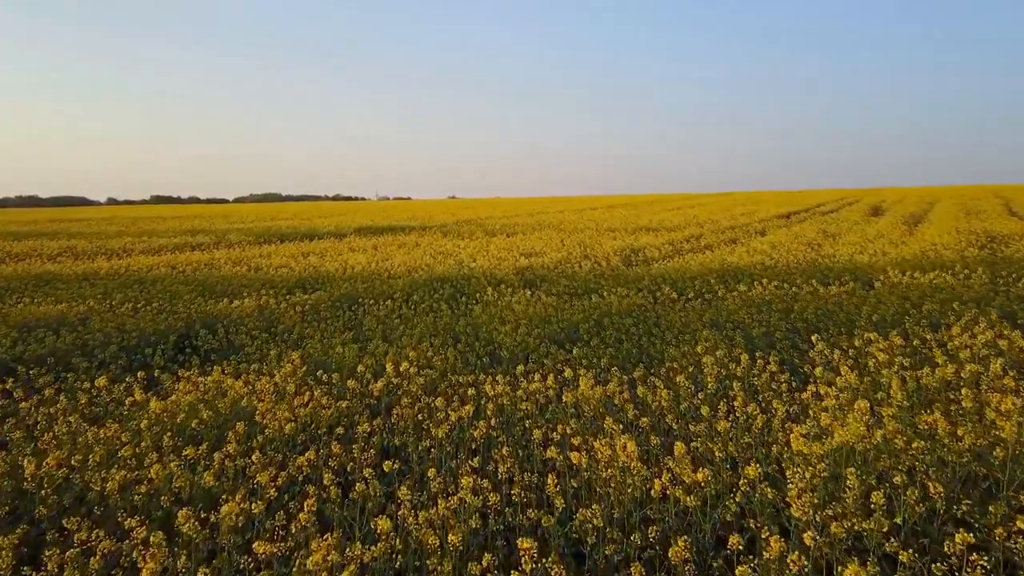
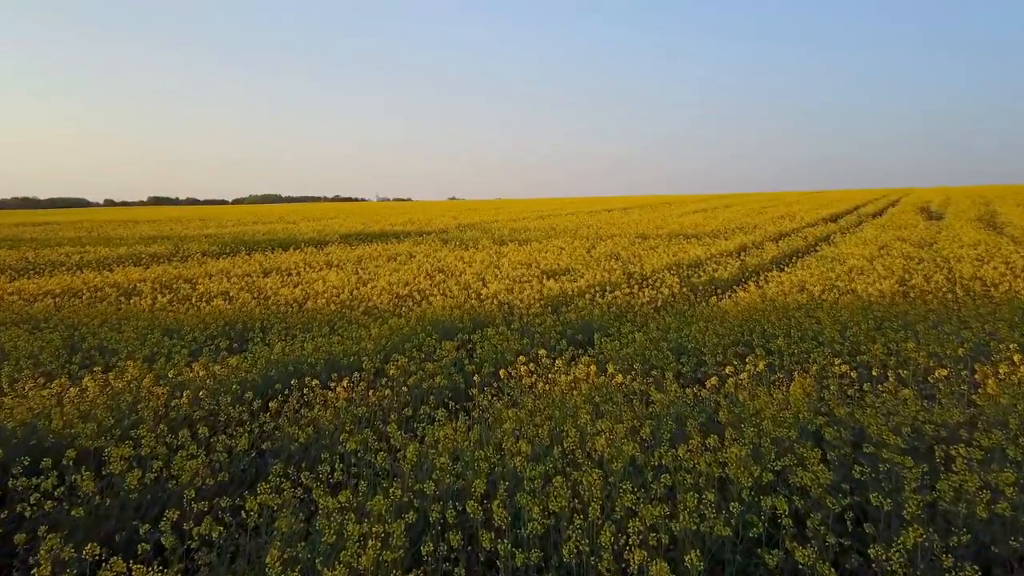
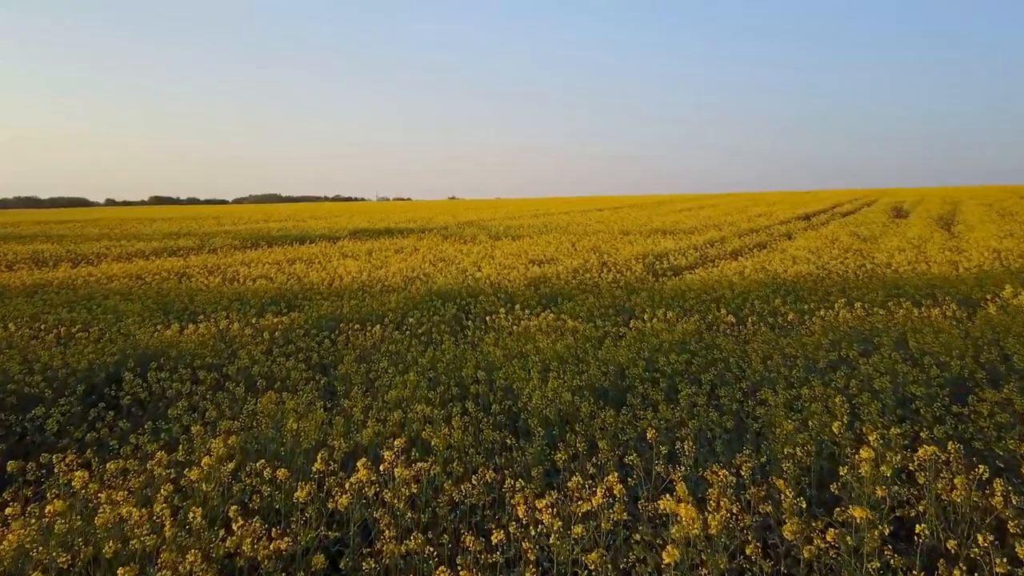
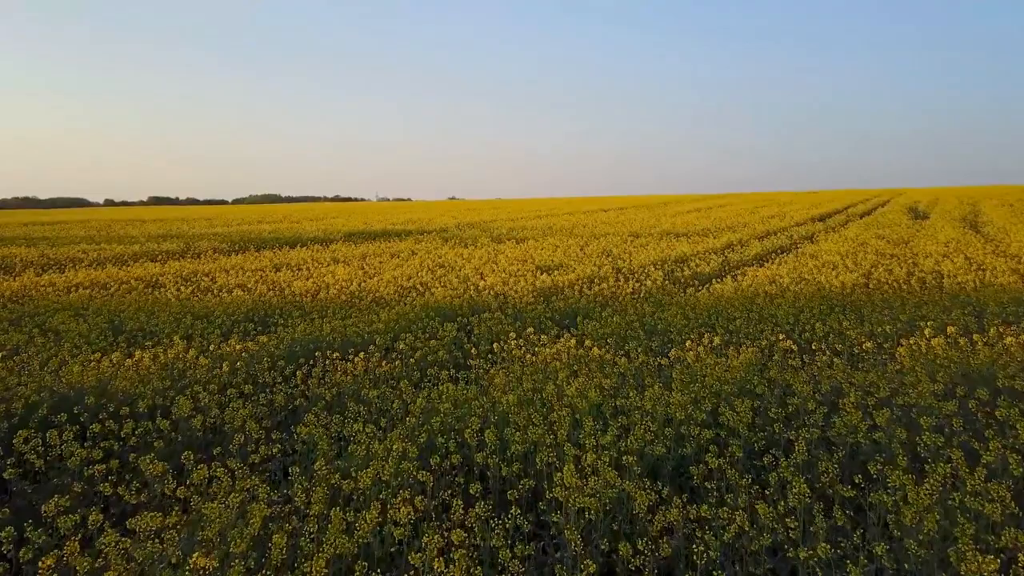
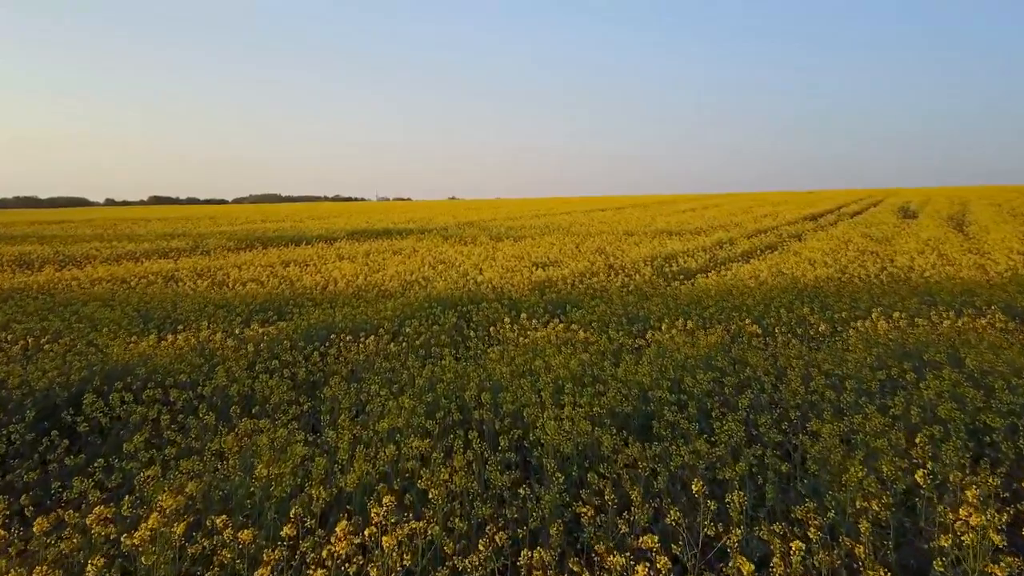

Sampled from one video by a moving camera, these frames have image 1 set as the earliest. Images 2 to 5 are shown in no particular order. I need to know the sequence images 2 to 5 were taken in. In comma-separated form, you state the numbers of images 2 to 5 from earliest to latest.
3, 5, 4, 2
